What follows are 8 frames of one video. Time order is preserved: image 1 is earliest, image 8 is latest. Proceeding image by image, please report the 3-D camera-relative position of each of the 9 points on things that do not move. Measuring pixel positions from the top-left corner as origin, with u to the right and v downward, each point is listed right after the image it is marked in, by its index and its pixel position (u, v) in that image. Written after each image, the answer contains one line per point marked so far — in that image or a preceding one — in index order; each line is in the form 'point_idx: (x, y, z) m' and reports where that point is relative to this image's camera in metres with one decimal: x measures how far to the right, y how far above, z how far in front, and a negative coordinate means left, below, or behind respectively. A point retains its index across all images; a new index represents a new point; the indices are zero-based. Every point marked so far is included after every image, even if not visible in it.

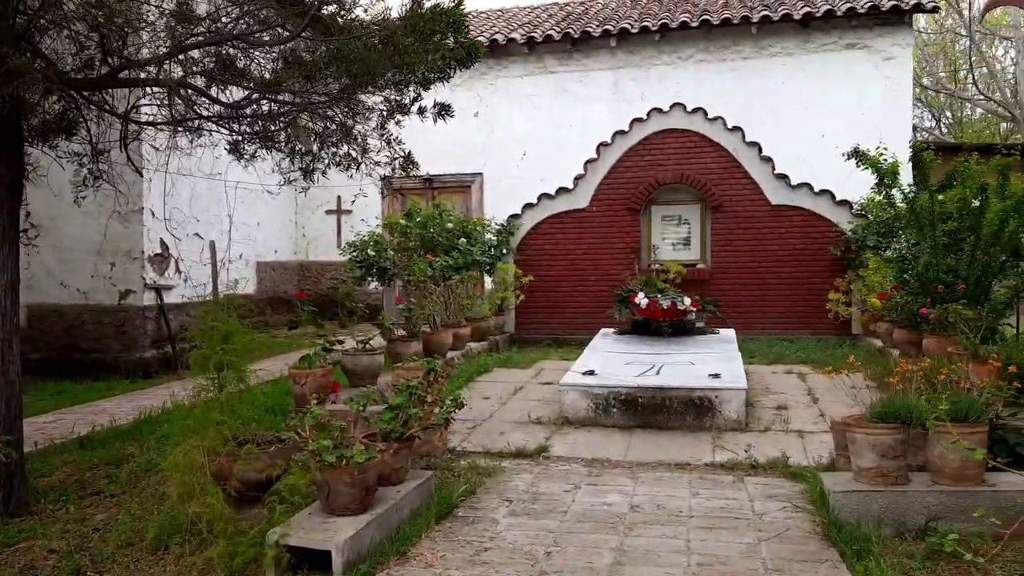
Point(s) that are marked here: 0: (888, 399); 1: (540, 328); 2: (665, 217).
0: (+1.8, -0.5, +3.8) m
1: (+0.4, -0.5, +10.1) m
2: (+1.9, +0.9, +9.9) m
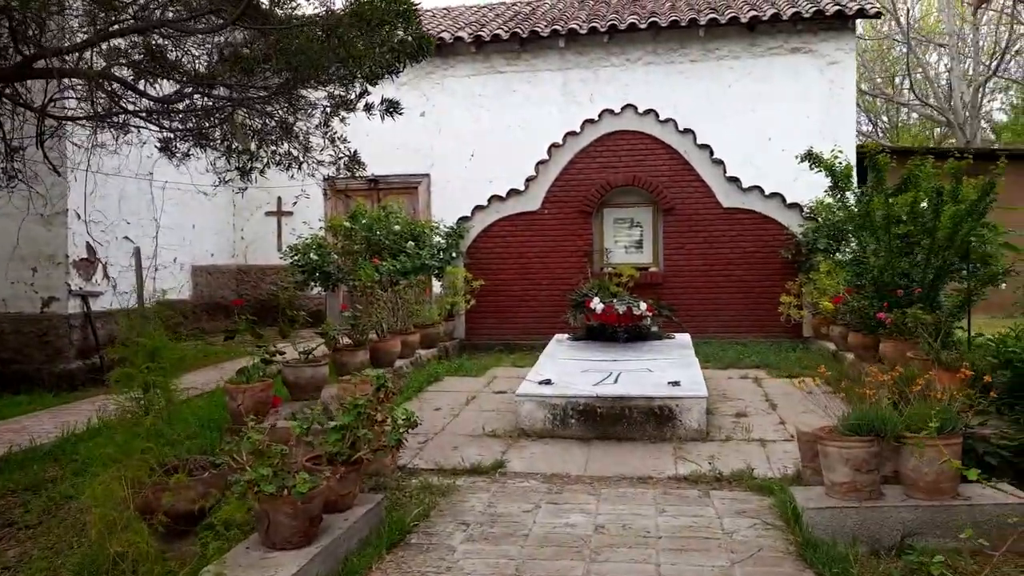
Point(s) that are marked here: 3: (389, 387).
0: (+1.6, -0.6, +3.7) m
1: (-0.3, -0.6, +9.9) m
2: (+1.3, +0.8, +9.8) m
3: (-0.7, -0.5, +4.2) m
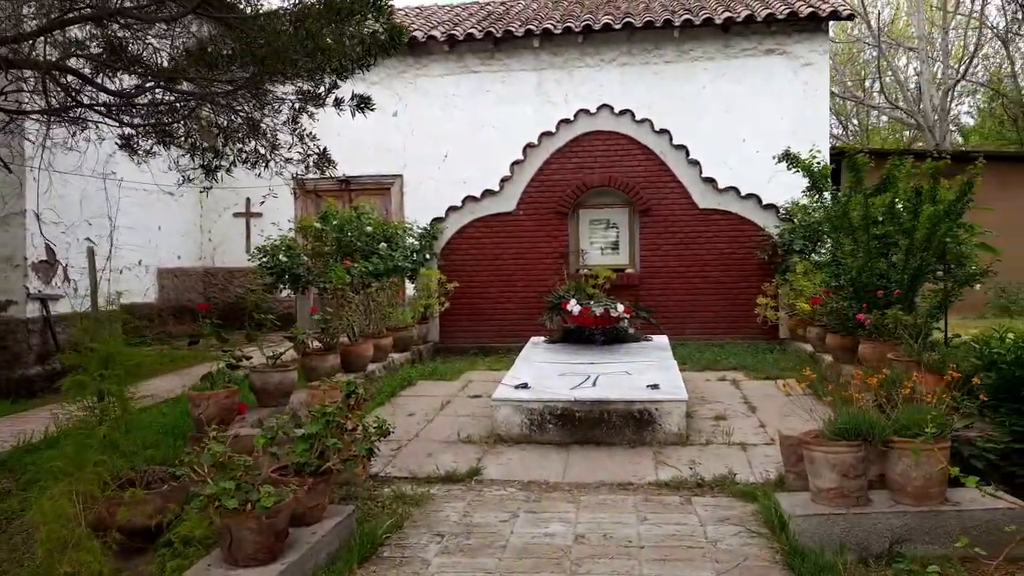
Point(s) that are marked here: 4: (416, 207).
0: (+1.5, -0.6, +3.6) m
1: (-0.6, -0.6, +9.7) m
2: (+1.0, +0.8, +9.7) m
3: (-0.8, -0.5, +4.0) m
4: (-1.5, +1.3, +12.7) m
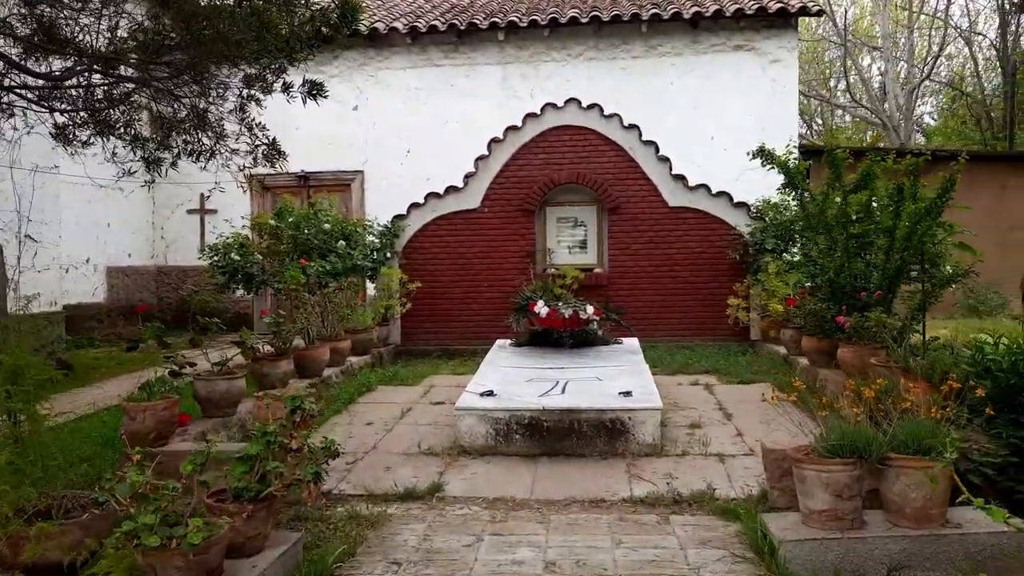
0: (+1.4, -0.6, +3.3) m
1: (-1.0, -0.6, +9.3) m
2: (+0.6, +0.8, +9.4) m
3: (-0.9, -0.6, +3.7) m
4: (-2.1, +1.3, +12.3) m
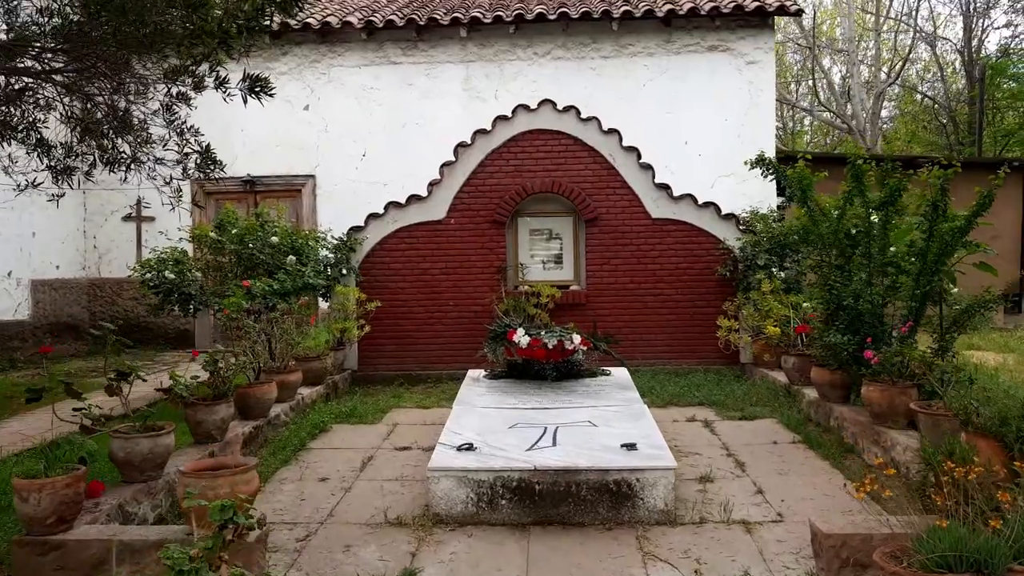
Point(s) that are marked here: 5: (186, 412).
0: (+1.4, -0.8, +2.6) m
1: (-1.3, -0.8, +8.5) m
2: (+0.2, +0.6, +8.6) m
3: (-0.9, -0.8, +2.8) m
4: (-2.6, +1.1, +11.4) m
5: (-2.1, -0.8, +5.1) m
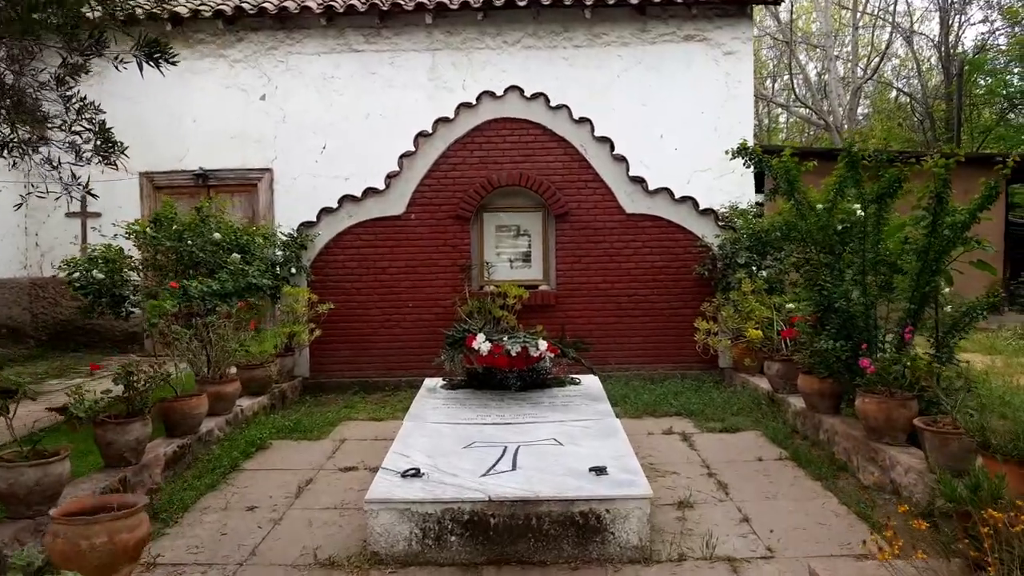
0: (+1.2, -0.8, +2.0) m
1: (-1.7, -0.8, +7.8) m
2: (-0.1, +0.6, +8.0) m
3: (-1.1, -0.8, +2.2) m
4: (-3.1, +1.1, +10.7) m
5: (-2.4, -0.8, +4.5) m
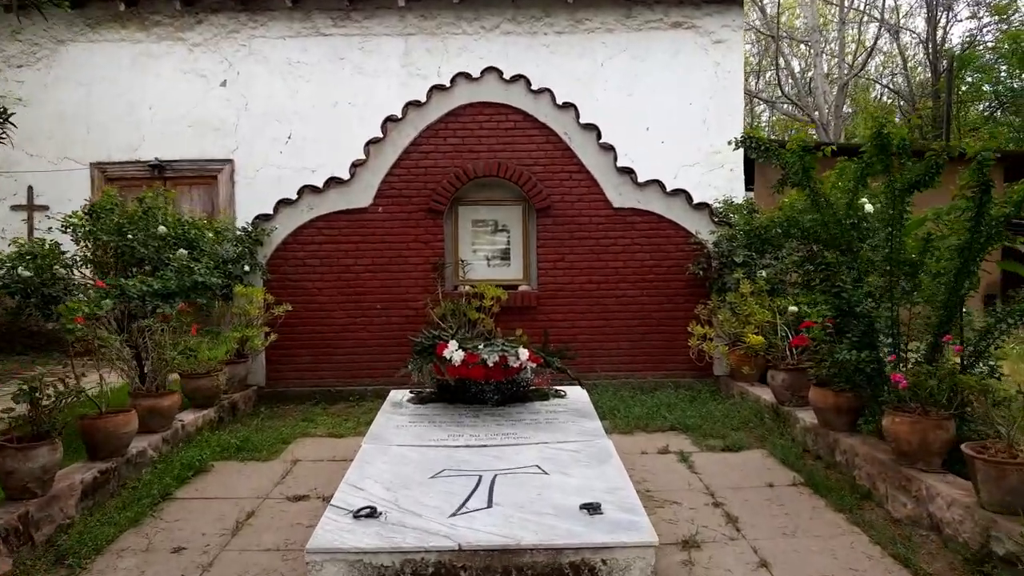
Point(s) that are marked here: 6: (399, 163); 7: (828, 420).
0: (+1.2, -0.8, +1.4) m
1: (-1.9, -0.8, +7.1) m
2: (-0.3, +0.6, +7.3) m
3: (-1.2, -0.8, +1.5) m
4: (-3.3, +1.1, +10.0) m
5: (-2.5, -0.8, +3.8) m
6: (-1.0, +1.1, +7.1) m
7: (+1.9, -0.8, +4.7) m
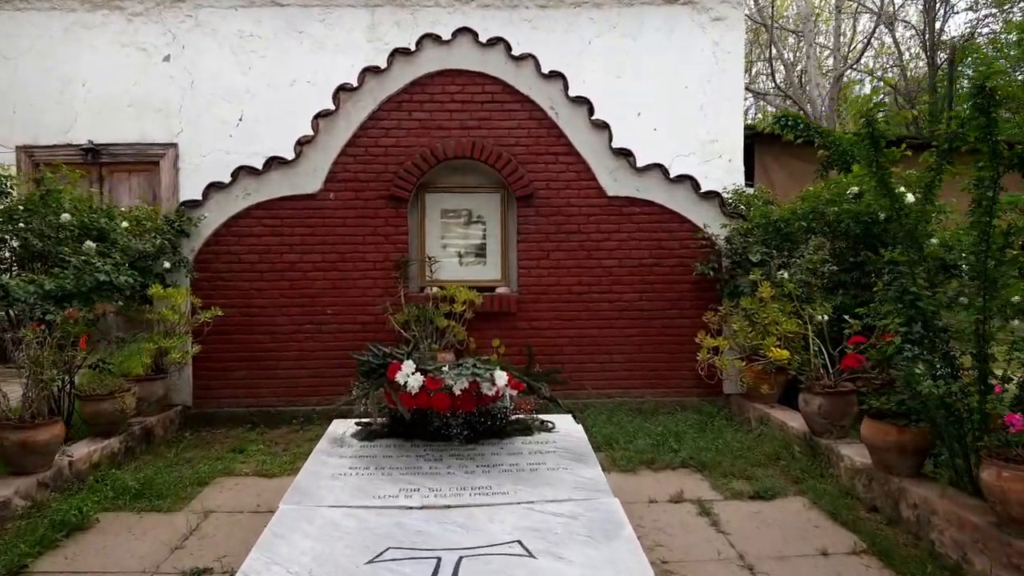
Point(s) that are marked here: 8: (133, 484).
0: (+1.1, -0.8, +0.4) m
1: (-2.1, -0.8, +6.0) m
2: (-0.5, +0.6, +6.3) m
3: (-1.2, -0.8, +0.4) m
4: (-3.6, +1.1, +8.8) m
5: (-2.6, -0.8, +2.6) m
6: (-1.2, +1.1, +6.0) m
7: (+1.8, -0.8, +3.7) m
8: (-2.1, -1.1, +4.3) m
